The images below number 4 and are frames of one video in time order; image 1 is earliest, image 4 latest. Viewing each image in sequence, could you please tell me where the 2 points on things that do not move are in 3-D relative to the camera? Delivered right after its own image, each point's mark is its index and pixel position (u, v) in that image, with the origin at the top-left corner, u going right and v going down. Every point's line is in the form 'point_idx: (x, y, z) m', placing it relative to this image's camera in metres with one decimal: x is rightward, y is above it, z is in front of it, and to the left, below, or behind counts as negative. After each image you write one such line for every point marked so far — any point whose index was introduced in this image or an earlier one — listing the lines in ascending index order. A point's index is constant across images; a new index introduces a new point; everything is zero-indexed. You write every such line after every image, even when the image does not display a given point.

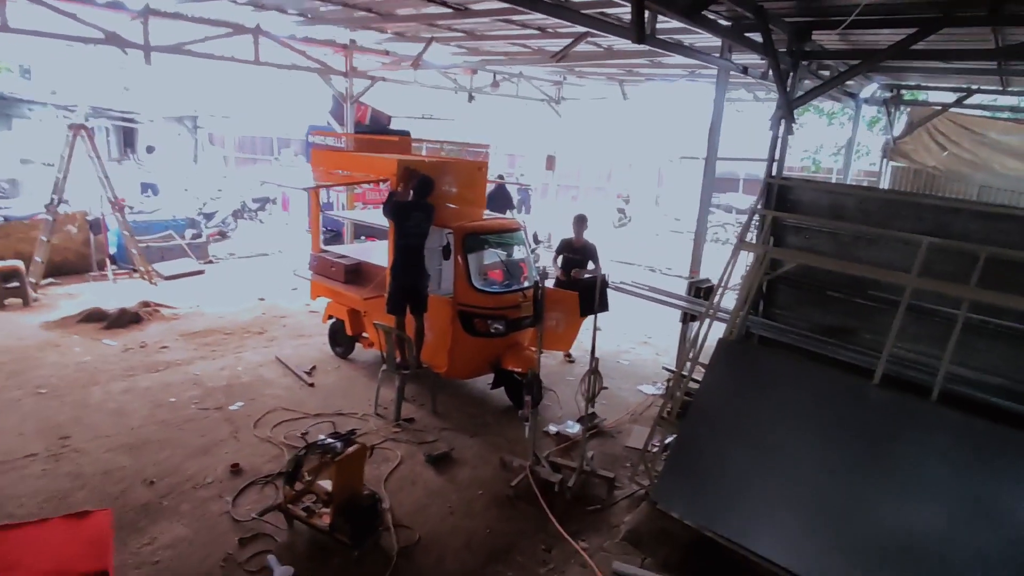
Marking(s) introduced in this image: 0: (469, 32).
0: (-0.5, +3.2, +7.4) m
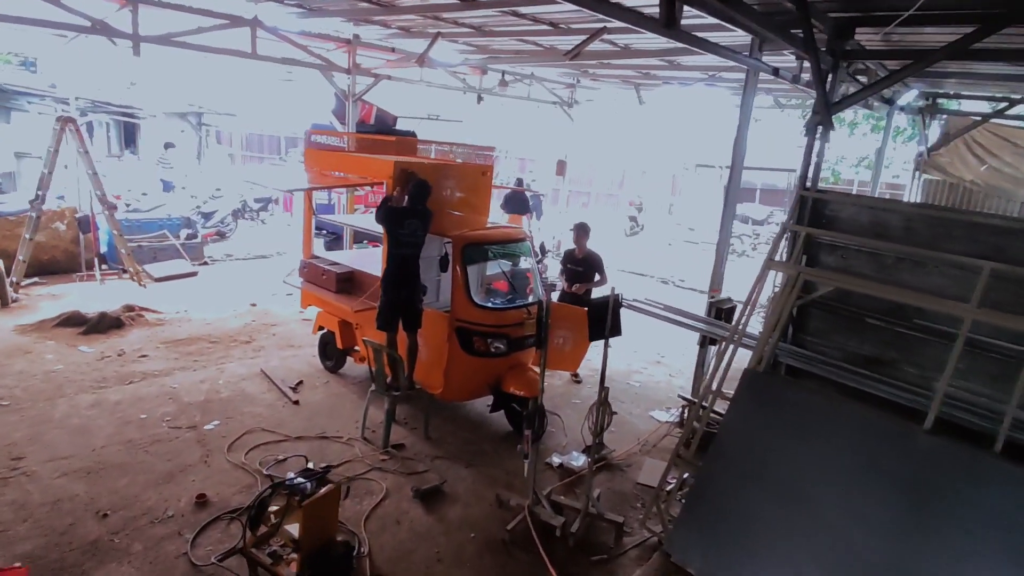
0: (-0.4, +3.1, +7.0) m
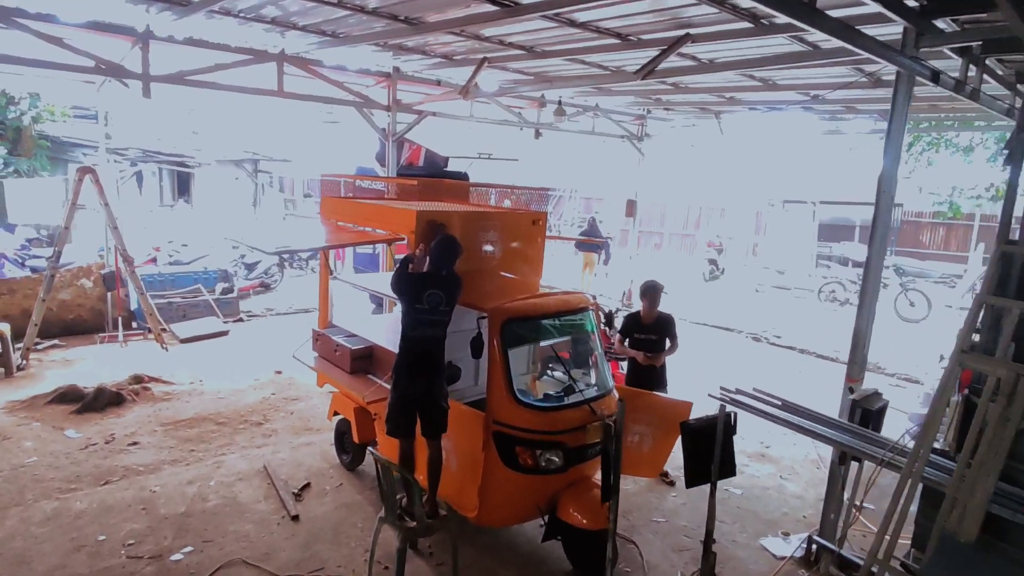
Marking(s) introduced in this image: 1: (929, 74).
0: (+0.2, +2.4, +5.8) m
1: (+2.6, +1.3, +3.7) m
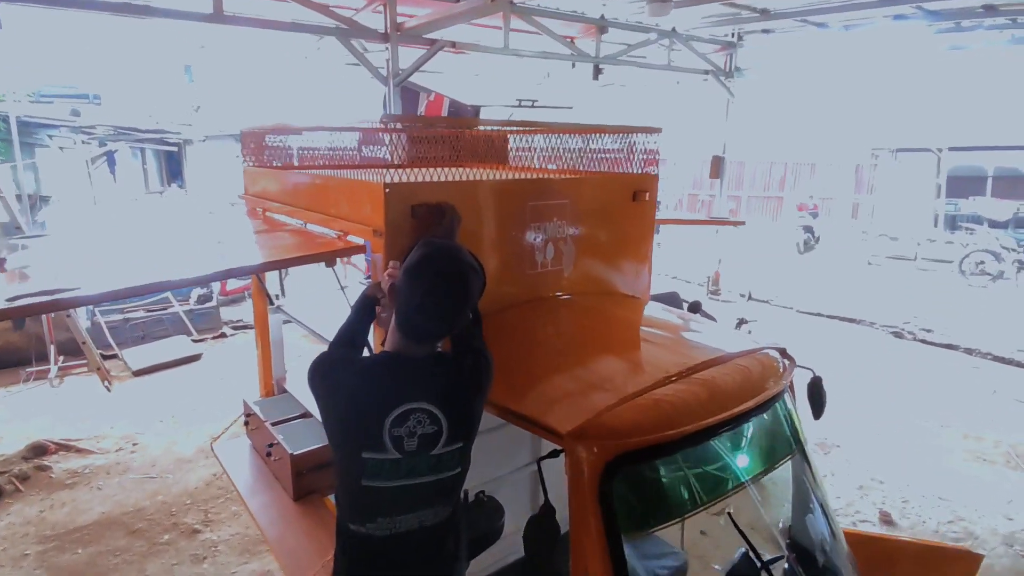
0: (+0.5, +2.3, +3.3) m
1: (+2.8, +1.2, +1.1) m
